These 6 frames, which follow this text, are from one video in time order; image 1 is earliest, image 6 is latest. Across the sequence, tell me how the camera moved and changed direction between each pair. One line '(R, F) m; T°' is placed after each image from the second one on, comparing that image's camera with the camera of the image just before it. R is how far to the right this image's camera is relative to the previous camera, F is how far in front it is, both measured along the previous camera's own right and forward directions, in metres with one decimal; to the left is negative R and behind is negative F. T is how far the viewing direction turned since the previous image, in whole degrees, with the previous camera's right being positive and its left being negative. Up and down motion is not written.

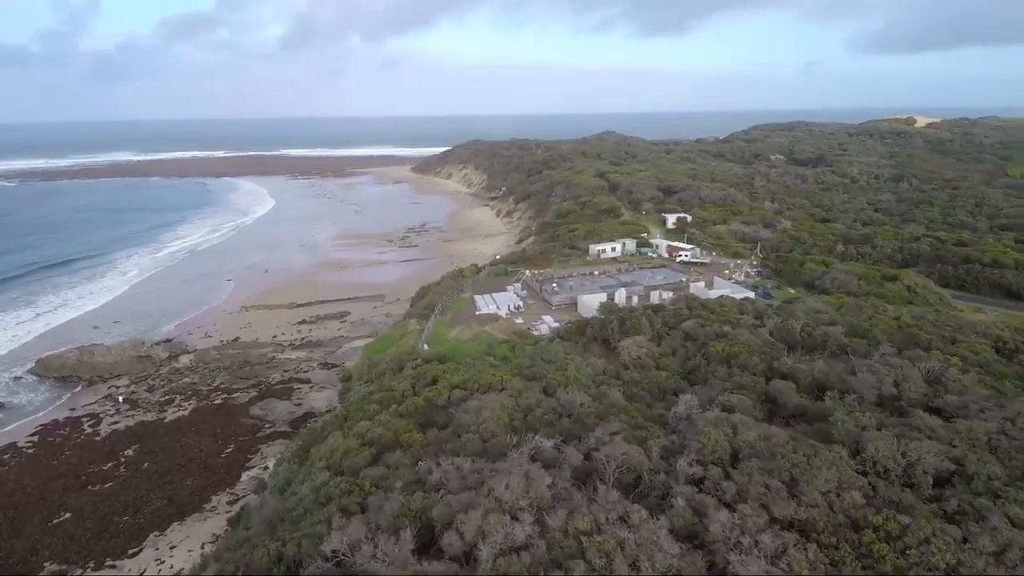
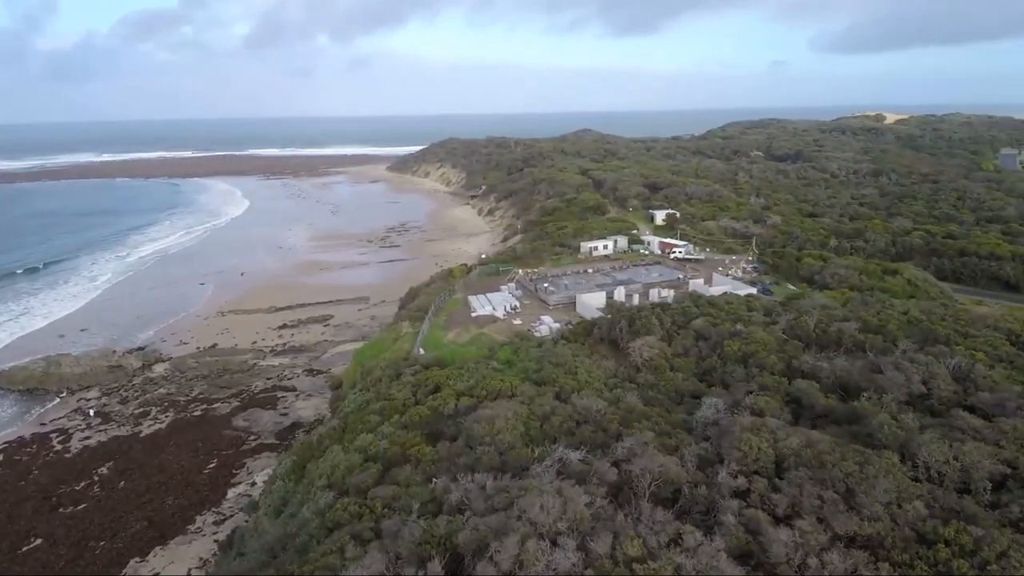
(-0.8, +0.9) m; +2°
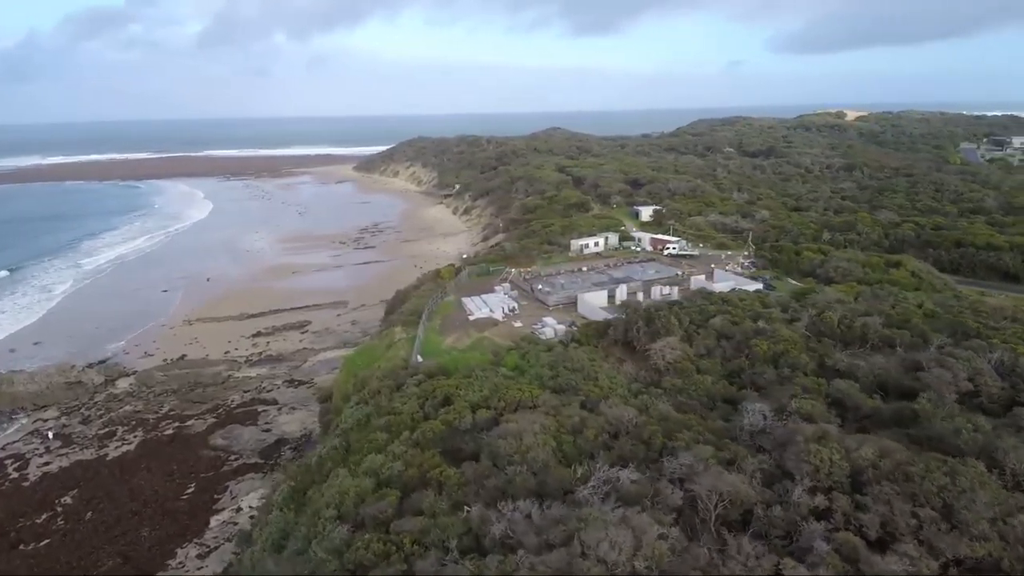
(-1.1, +1.2) m; +3°
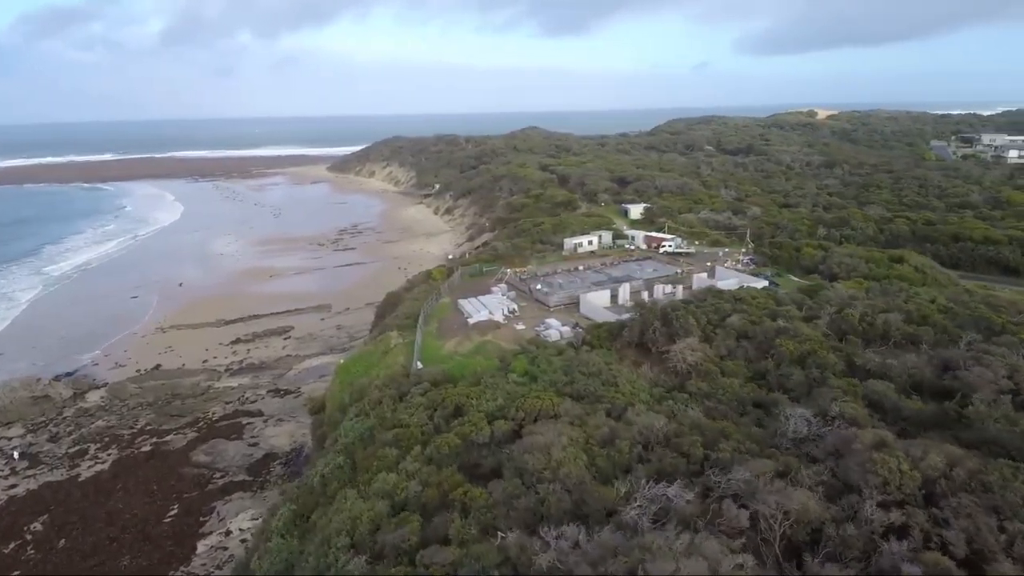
(-0.9, +0.9) m; +2°
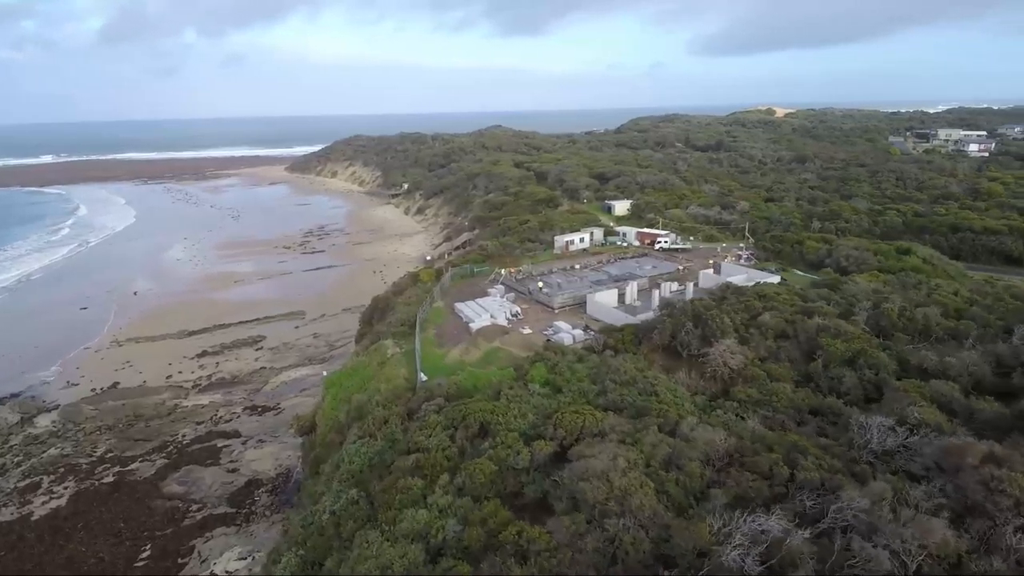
(-1.3, +1.5) m; +4°
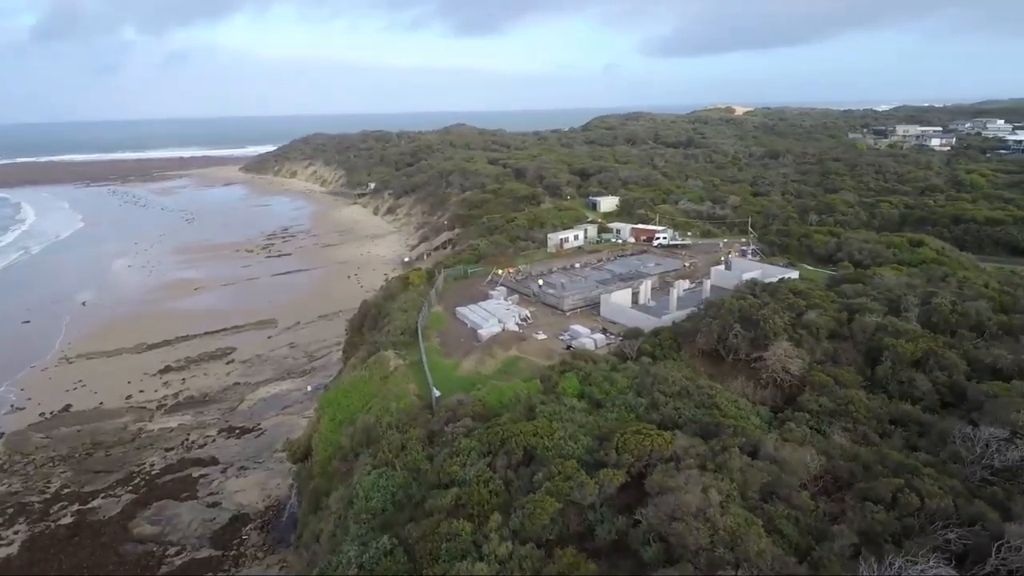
(-1.4, +1.6) m; +4°
